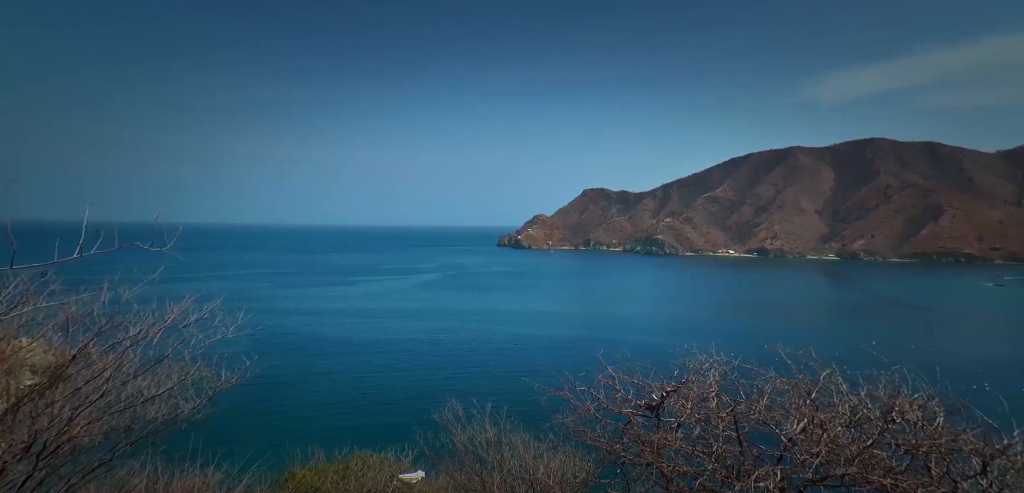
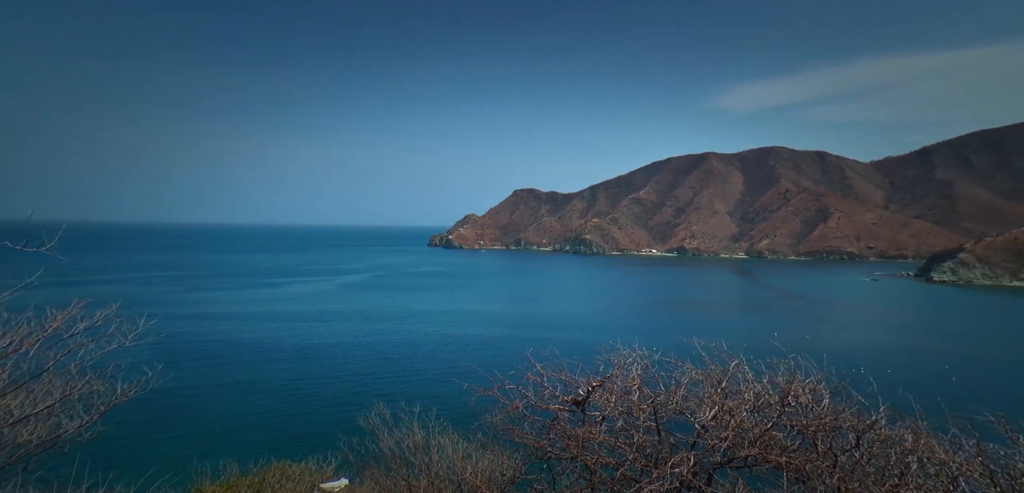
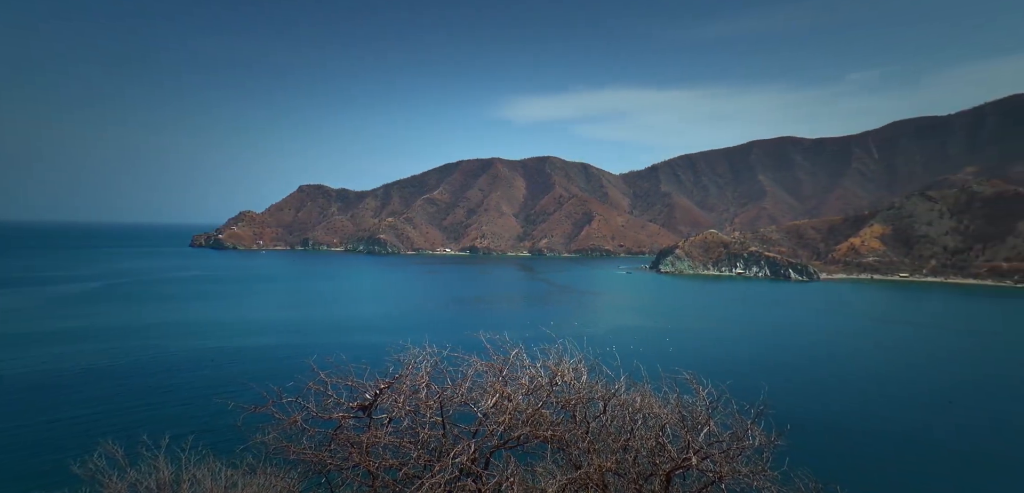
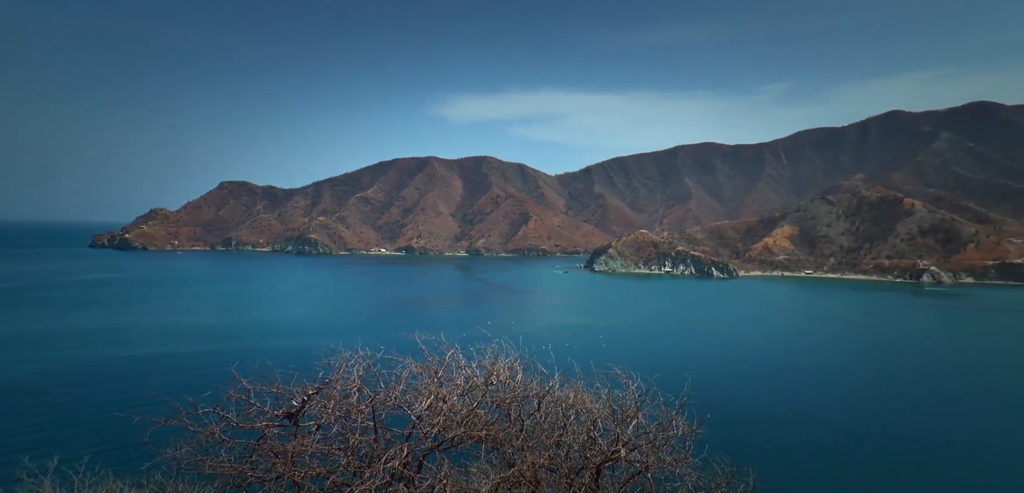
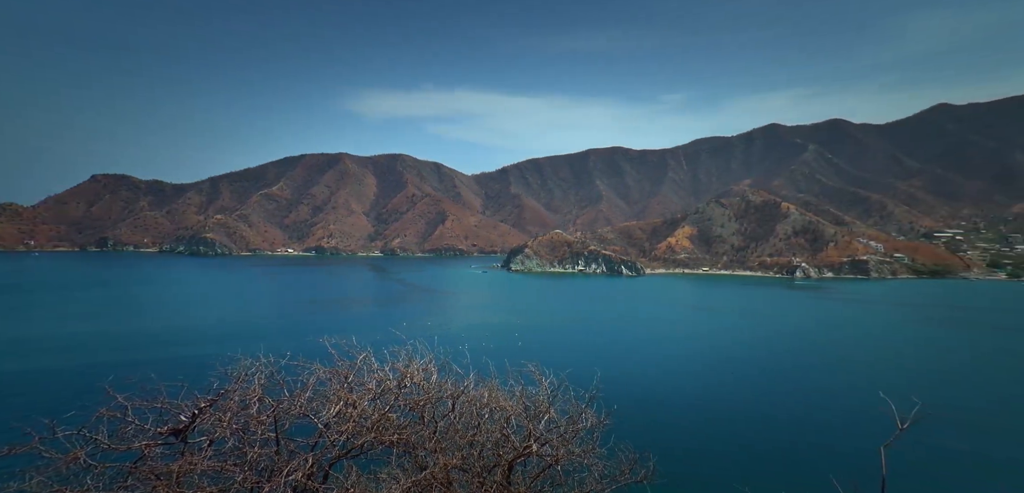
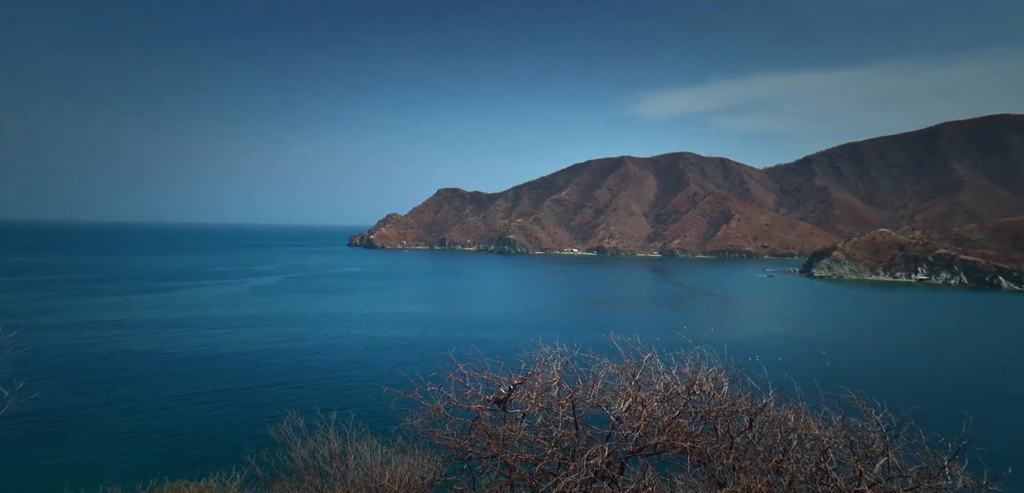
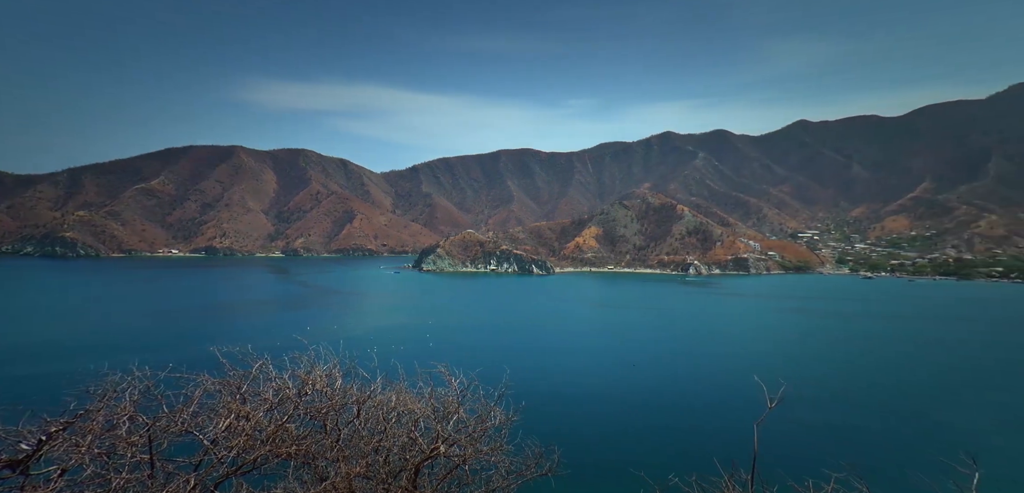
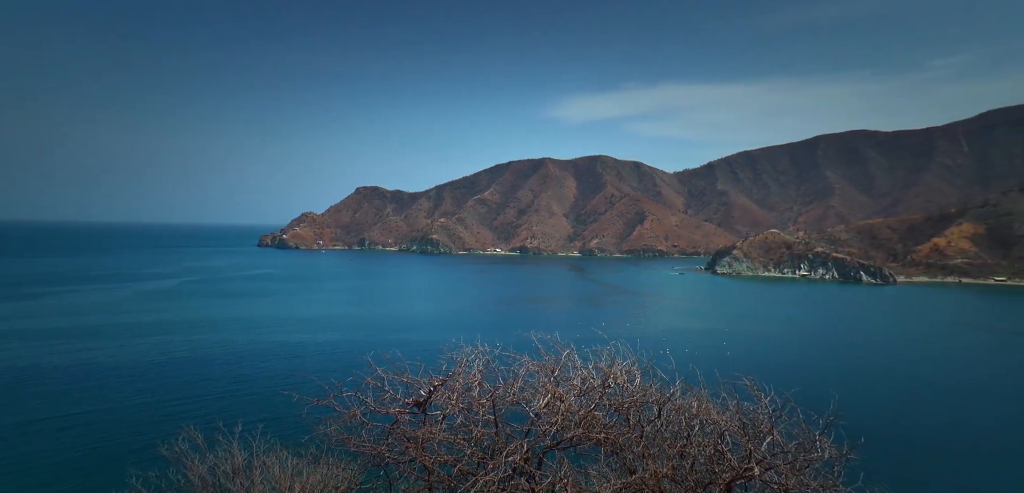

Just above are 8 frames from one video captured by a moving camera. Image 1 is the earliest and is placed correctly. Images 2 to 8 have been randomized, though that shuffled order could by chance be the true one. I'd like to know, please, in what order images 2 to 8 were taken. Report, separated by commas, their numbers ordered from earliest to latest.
2, 6, 8, 3, 4, 5, 7
